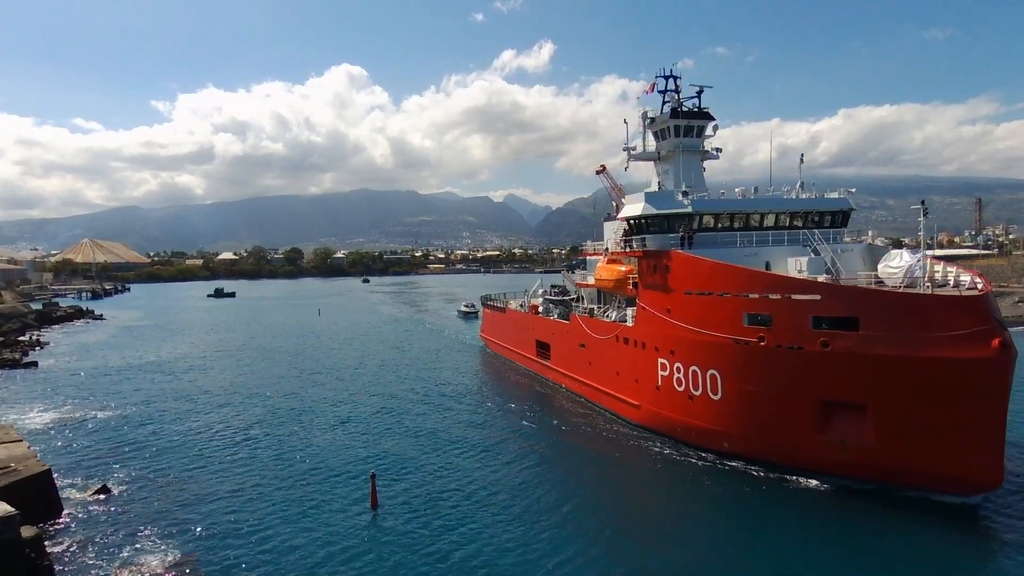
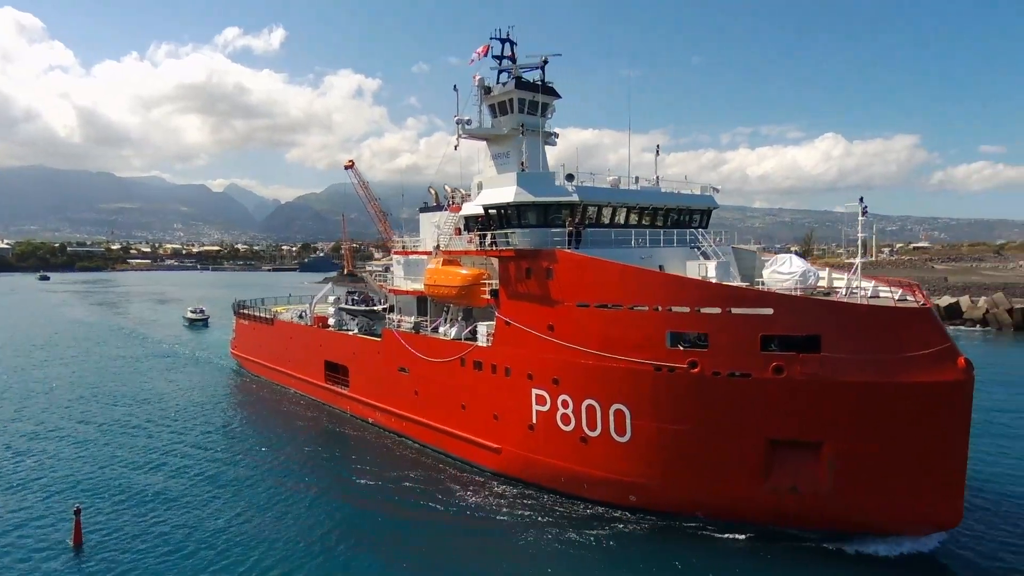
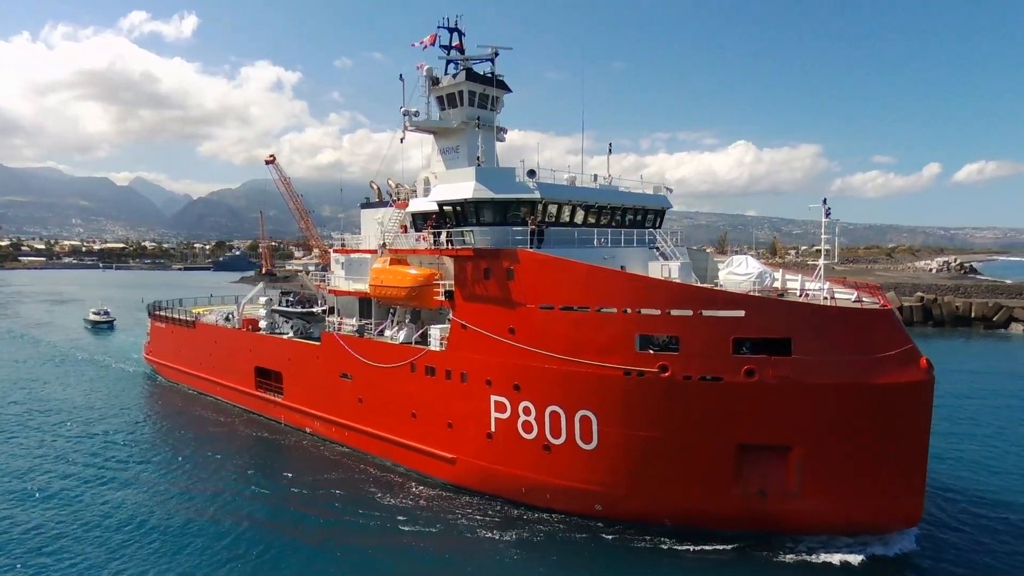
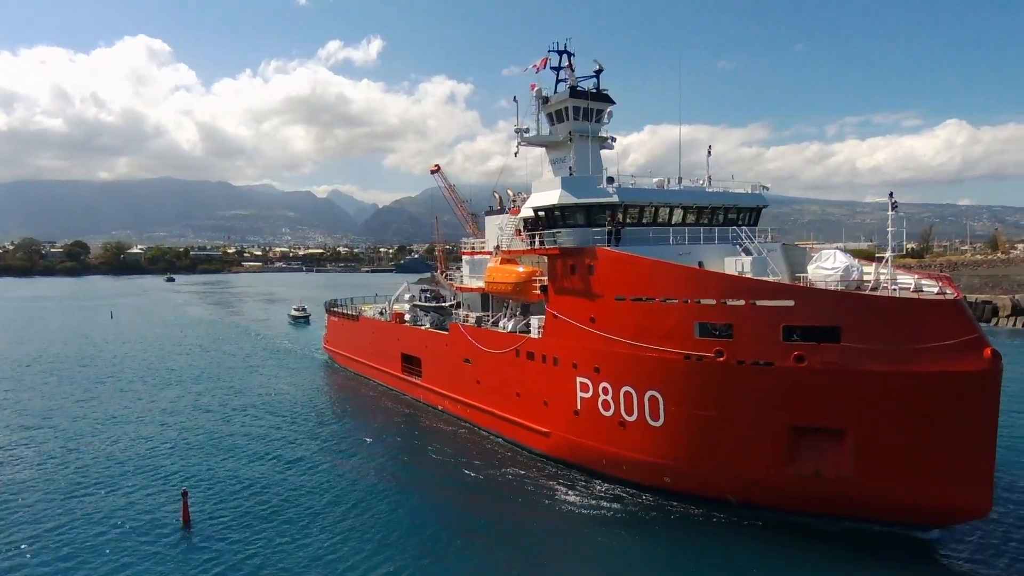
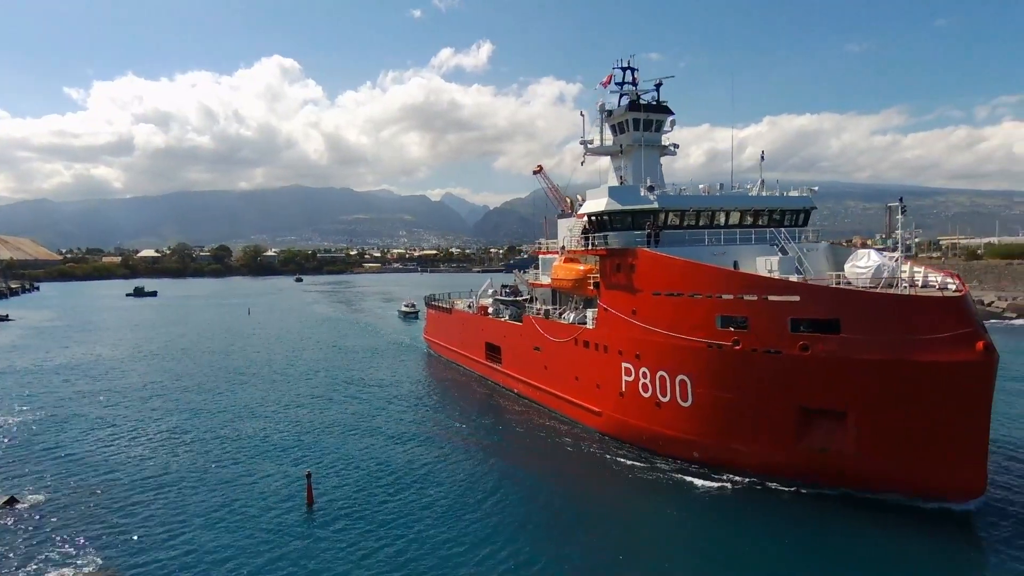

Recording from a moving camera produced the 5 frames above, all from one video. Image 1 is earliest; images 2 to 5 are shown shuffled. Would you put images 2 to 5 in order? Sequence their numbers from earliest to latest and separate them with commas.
5, 4, 2, 3
